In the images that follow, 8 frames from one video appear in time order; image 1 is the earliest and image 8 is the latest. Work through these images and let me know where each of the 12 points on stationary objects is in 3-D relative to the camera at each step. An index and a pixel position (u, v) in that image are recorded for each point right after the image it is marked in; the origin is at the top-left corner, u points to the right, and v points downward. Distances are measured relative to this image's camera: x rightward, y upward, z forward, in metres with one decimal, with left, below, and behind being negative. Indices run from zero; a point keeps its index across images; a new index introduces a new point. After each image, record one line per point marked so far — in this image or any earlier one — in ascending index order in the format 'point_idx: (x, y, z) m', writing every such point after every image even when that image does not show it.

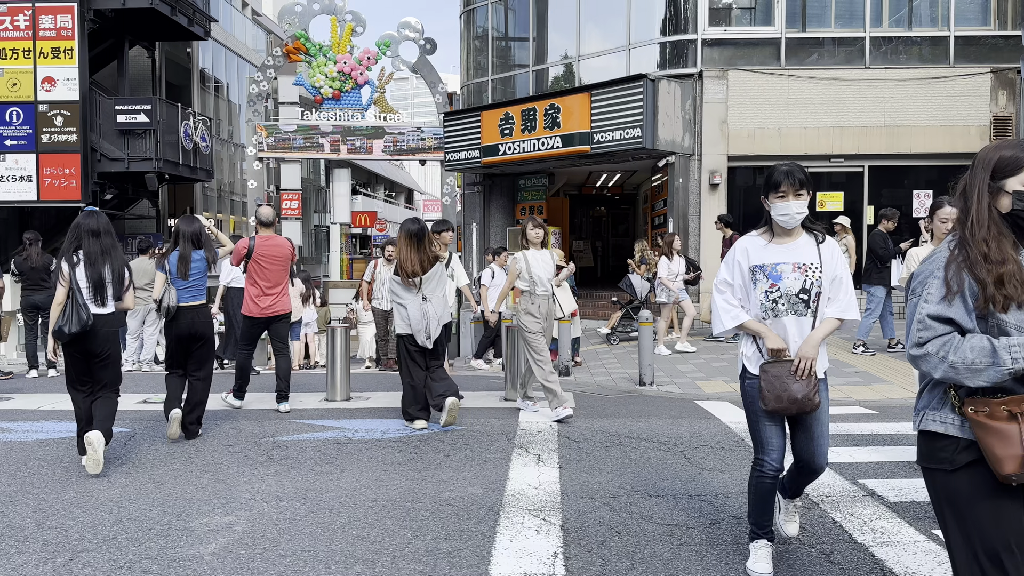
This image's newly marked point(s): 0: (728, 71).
0: (+3.7, +3.7, +13.9) m
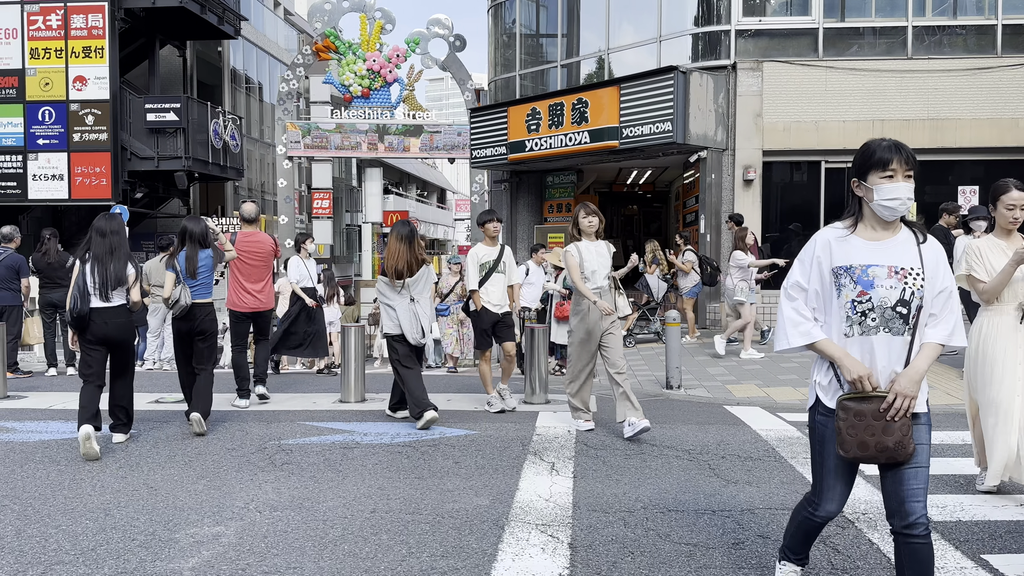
0: (+4.2, +3.7, +13.4) m
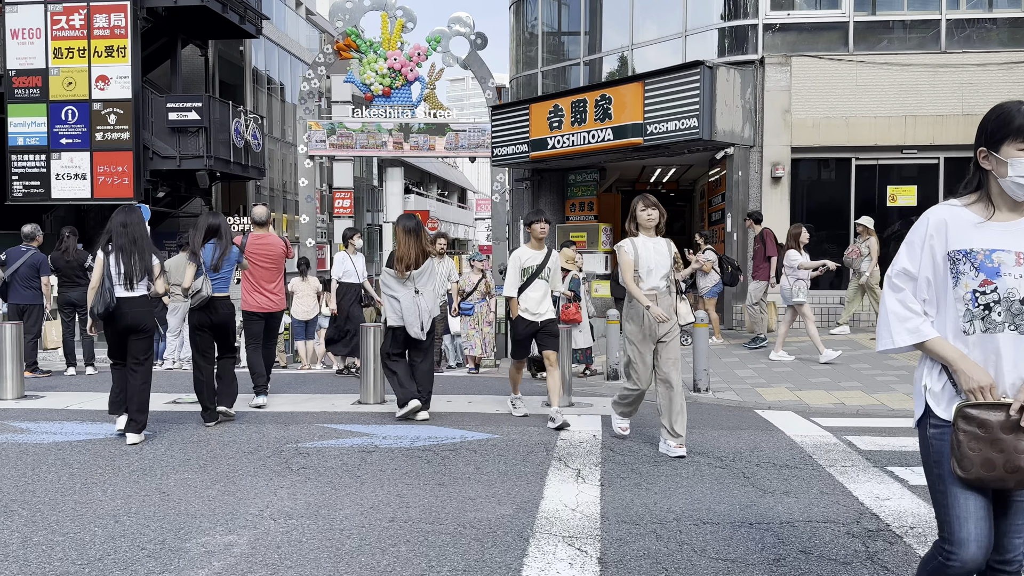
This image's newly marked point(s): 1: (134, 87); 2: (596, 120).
0: (+4.5, +3.7, +13.1) m
1: (-8.8, +4.7, +18.9) m
2: (+1.5, +2.9, +13.8) m
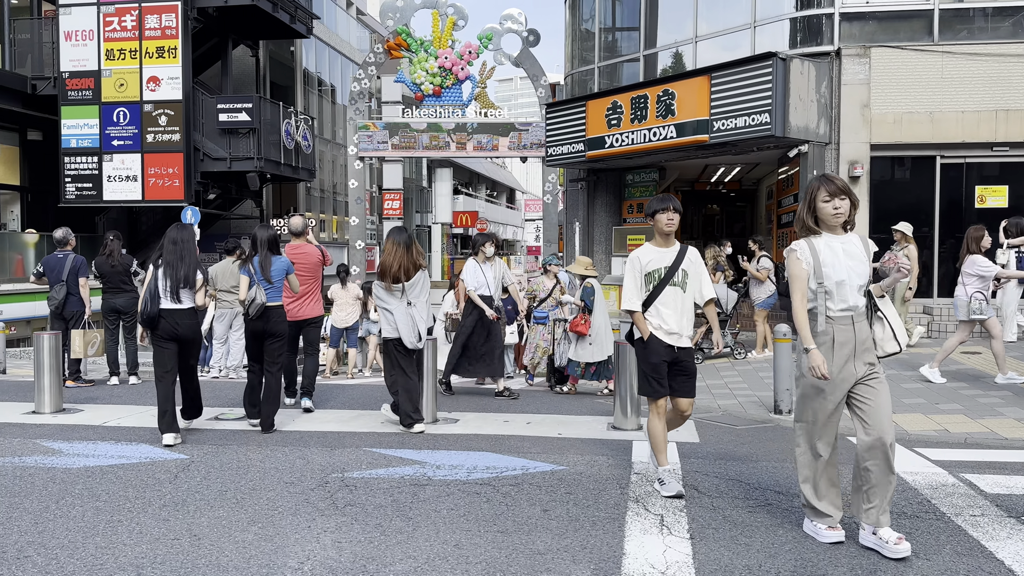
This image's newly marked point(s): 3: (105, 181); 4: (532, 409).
0: (+5.4, +3.6, +12.2) m
1: (-7.5, +4.6, +18.7) m
2: (+2.4, +2.8, +13.1) m
3: (-9.5, +2.5, +18.9) m
4: (+0.2, -1.2, +7.6) m
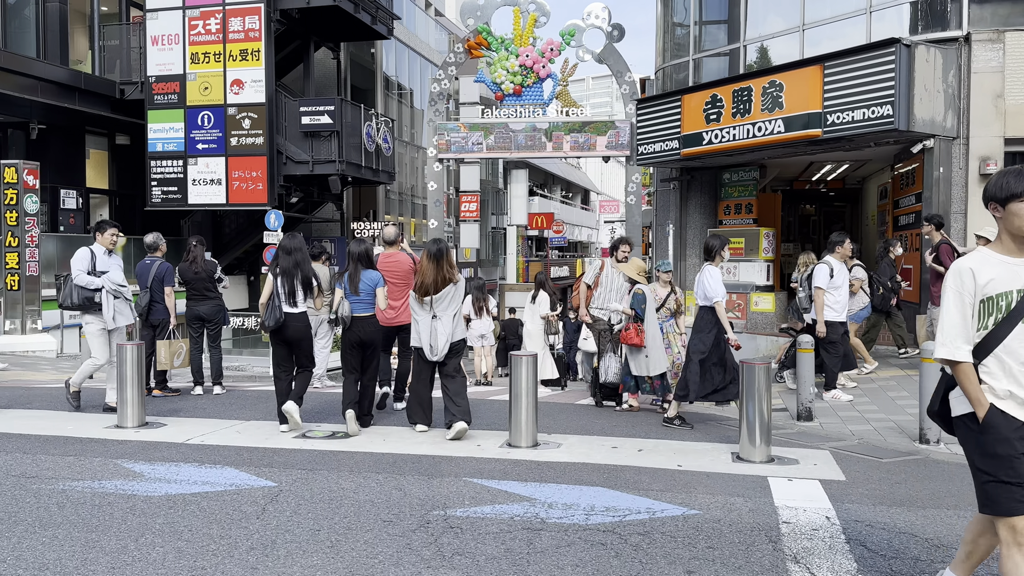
0: (+6.7, +3.5, +11.0) m
1: (-5.6, +4.5, +18.6) m
2: (+3.8, +2.7, +12.2) m
3: (-7.5, +2.4, +19.0) m
4: (+1.1, -1.3, +6.9) m
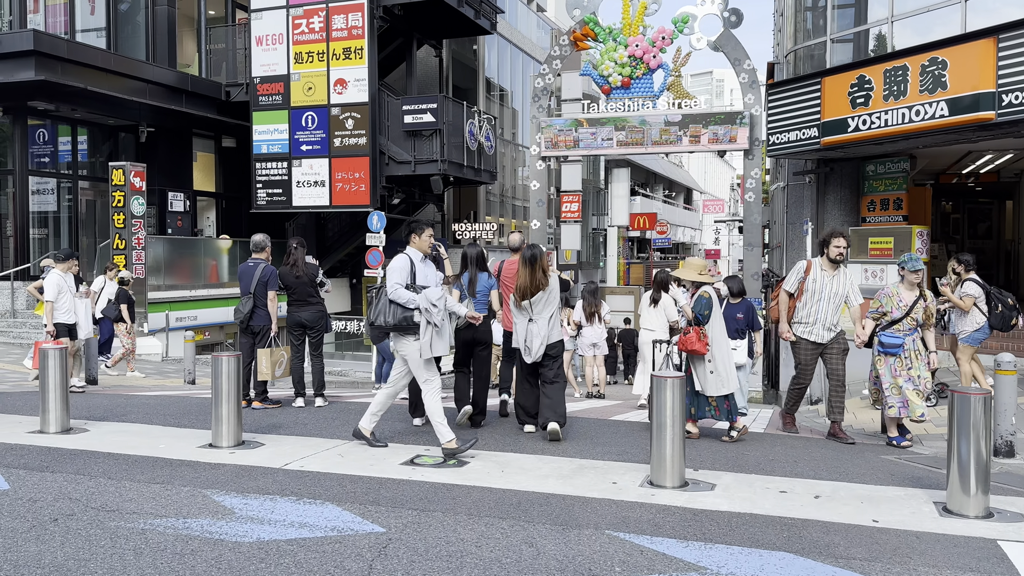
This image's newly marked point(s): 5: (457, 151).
0: (+8.2, +3.4, +9.2) m
1: (-3.2, +4.5, +18.2) m
2: (+5.4, +2.6, +10.7) m
3: (-5.1, +2.3, +18.8) m
4: (+2.1, -1.3, +5.7) m
5: (-1.3, +3.3, +19.2) m
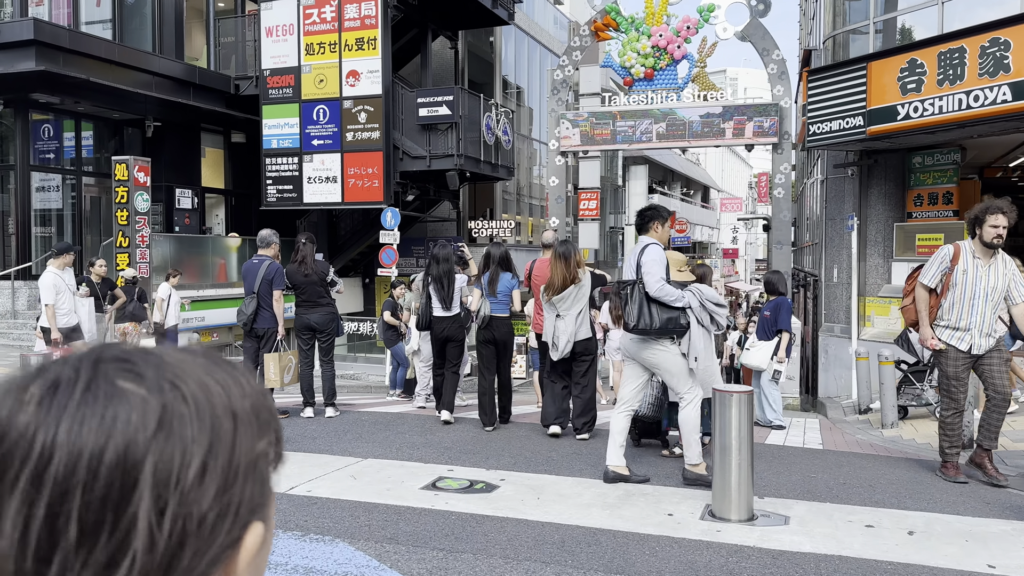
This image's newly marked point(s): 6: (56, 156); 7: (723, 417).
0: (+8.4, +3.4, +8.3) m
1: (-2.8, +4.5, +17.5) m
2: (+5.7, +2.6, +9.9) m
3: (-4.6, +2.4, +18.1) m
4: (+2.3, -1.3, +5.0) m
5: (-0.9, +3.3, +18.5) m
6: (-9.5, +2.7, +16.9) m
7: (+1.2, -0.7, +4.5) m
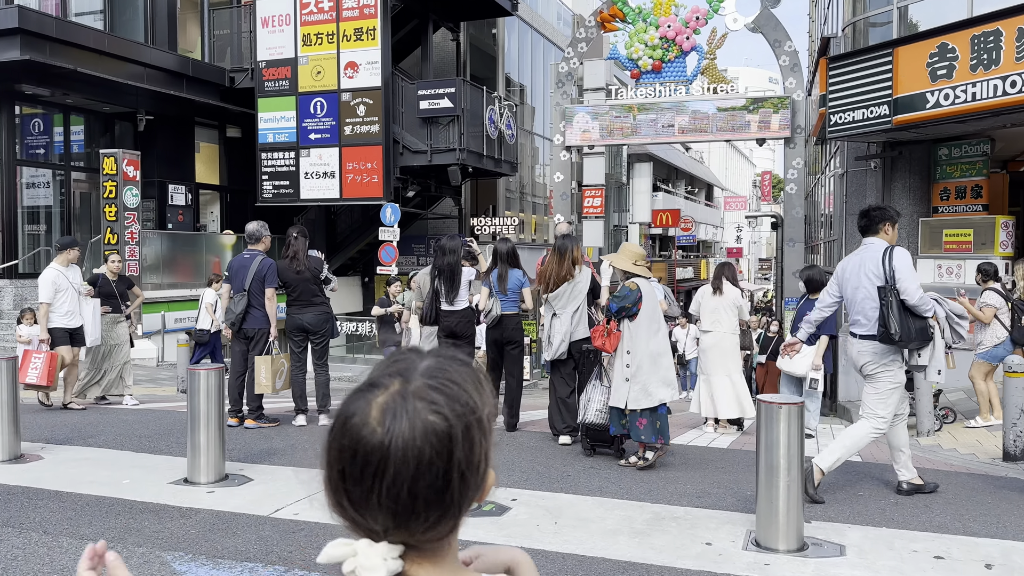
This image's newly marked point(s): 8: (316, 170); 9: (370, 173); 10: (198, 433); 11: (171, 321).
0: (+8.5, +3.4, +7.7) m
1: (-2.7, +4.5, +16.9) m
2: (+5.8, +2.6, +9.3) m
3: (-4.6, +2.4, +17.6) m
4: (+2.4, -1.3, +4.4) m
5: (-0.8, +3.3, +17.9) m
6: (-9.4, +2.8, +16.3) m
7: (+1.2, -0.7, +3.9) m
8: (-4.2, +2.6, +17.4) m
9: (-3.0, +2.4, +17.1) m
10: (-2.0, -0.9, +5.2) m
11: (-6.3, -0.6, +15.0) m
